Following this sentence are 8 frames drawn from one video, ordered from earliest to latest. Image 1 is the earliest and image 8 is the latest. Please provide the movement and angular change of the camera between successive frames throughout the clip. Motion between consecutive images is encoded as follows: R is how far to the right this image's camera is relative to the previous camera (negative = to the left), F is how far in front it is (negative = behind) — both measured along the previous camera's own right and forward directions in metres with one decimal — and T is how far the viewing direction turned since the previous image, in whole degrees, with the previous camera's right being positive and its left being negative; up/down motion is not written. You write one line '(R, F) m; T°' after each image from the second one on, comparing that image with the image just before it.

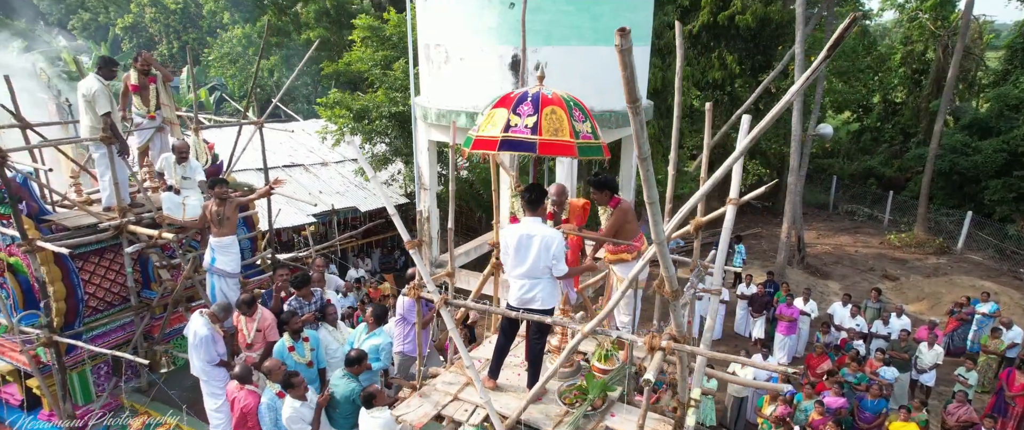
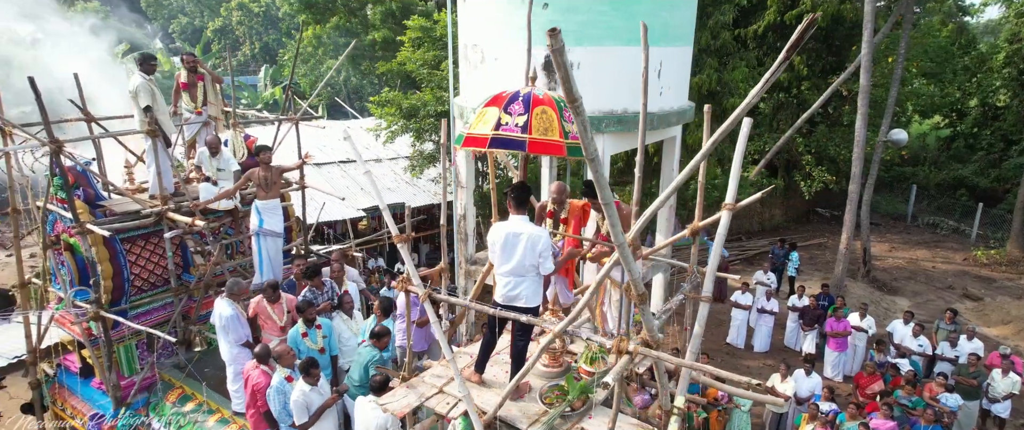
(+0.6, 0.0) m; -7°
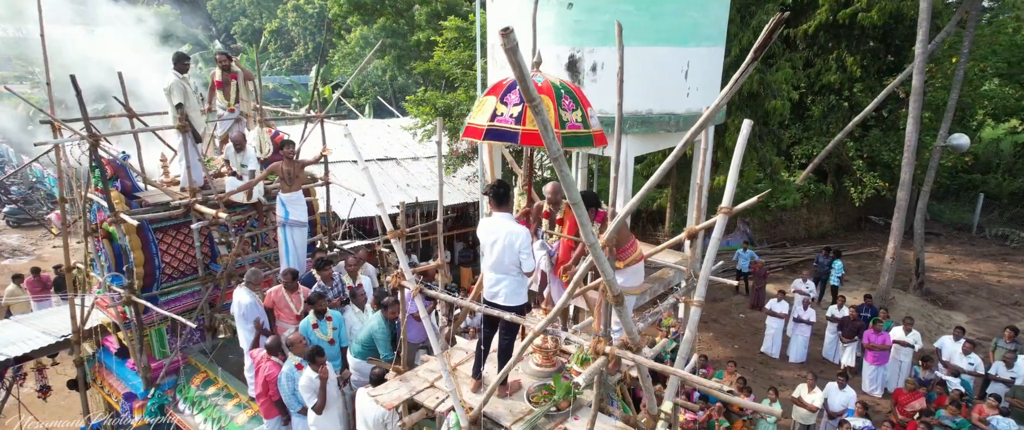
(+0.4, 0.0) m; -5°
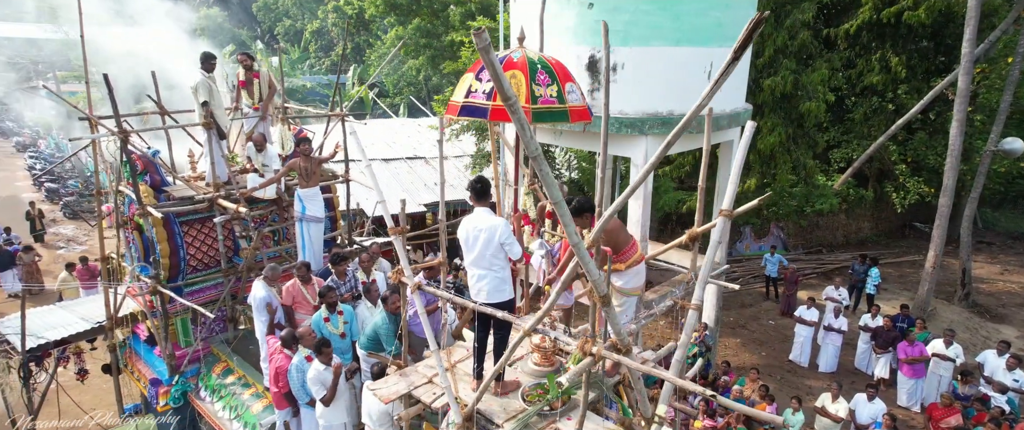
(+0.3, 0.0) m; -4°
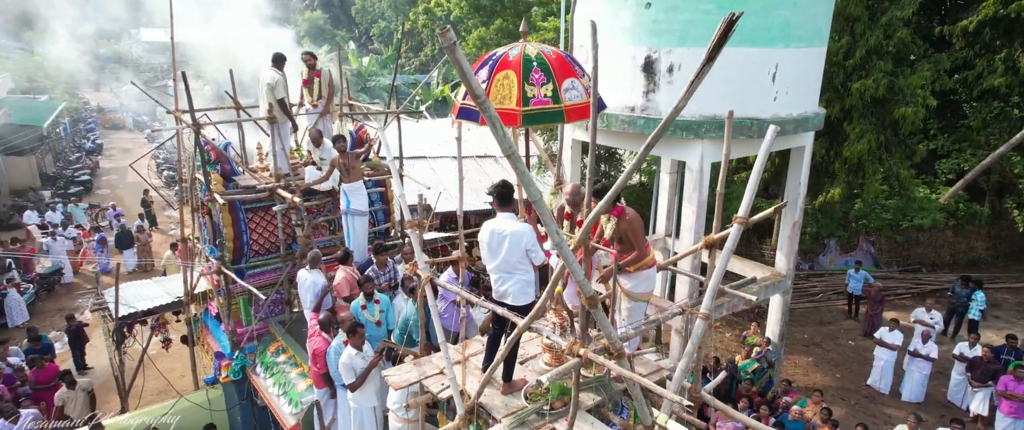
(+0.6, 0.0) m; -9°
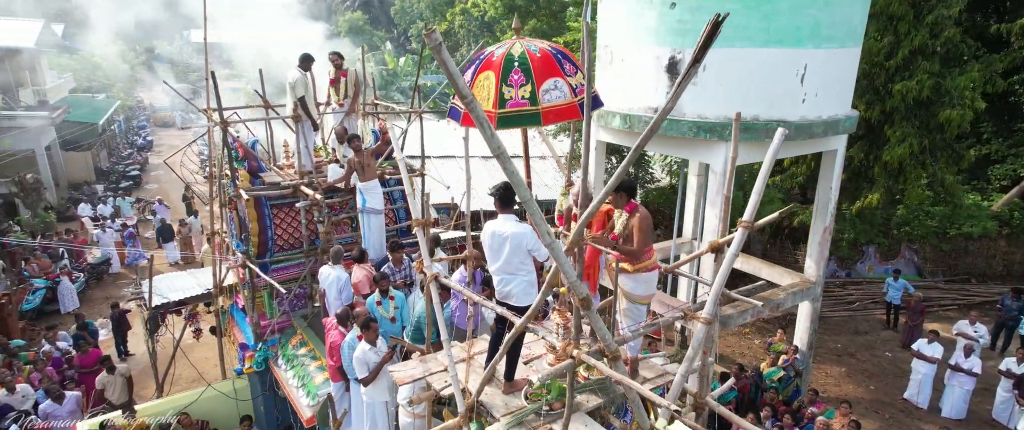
(+0.3, 0.0) m; -4°
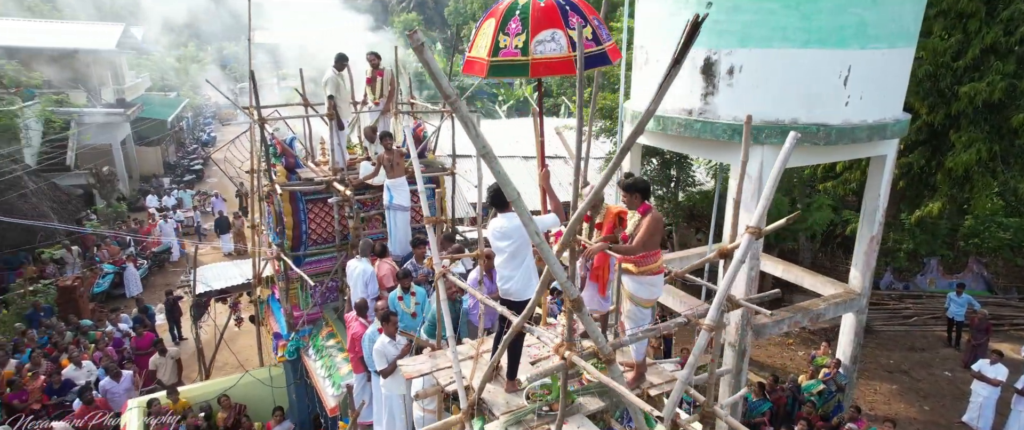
(+0.4, 0.0) m; -5°
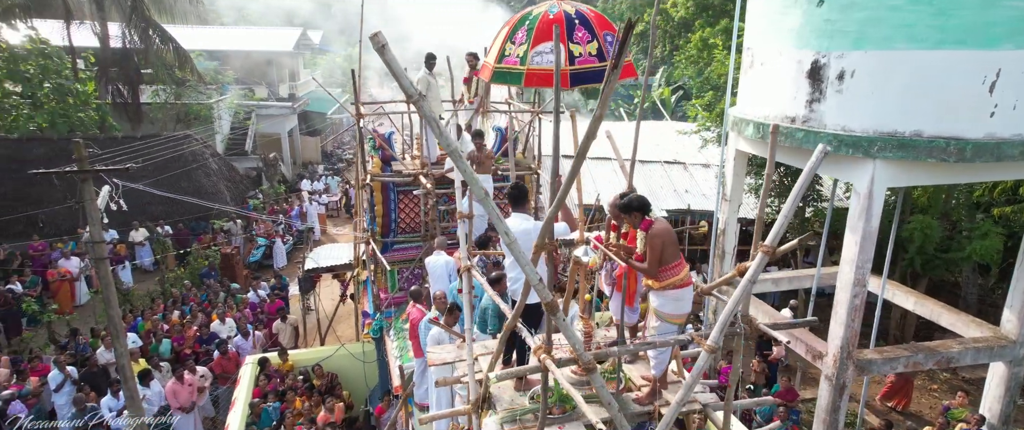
(+1.0, +0.2) m; -15°
